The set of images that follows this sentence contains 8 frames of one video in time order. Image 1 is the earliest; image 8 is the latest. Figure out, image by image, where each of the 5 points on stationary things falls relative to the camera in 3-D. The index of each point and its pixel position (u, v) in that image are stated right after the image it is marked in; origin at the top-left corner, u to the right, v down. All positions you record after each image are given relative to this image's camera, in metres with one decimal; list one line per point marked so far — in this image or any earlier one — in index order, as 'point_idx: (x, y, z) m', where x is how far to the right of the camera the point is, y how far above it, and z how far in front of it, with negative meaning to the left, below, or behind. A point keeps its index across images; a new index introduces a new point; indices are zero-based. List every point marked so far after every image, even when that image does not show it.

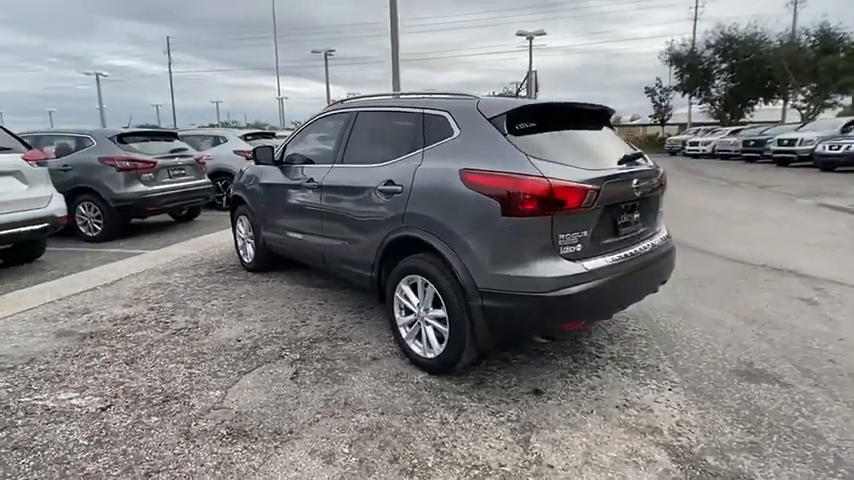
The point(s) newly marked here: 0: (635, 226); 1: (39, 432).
0: (+1.5, +0.1, +3.2) m
1: (-2.2, -1.1, +2.6) m
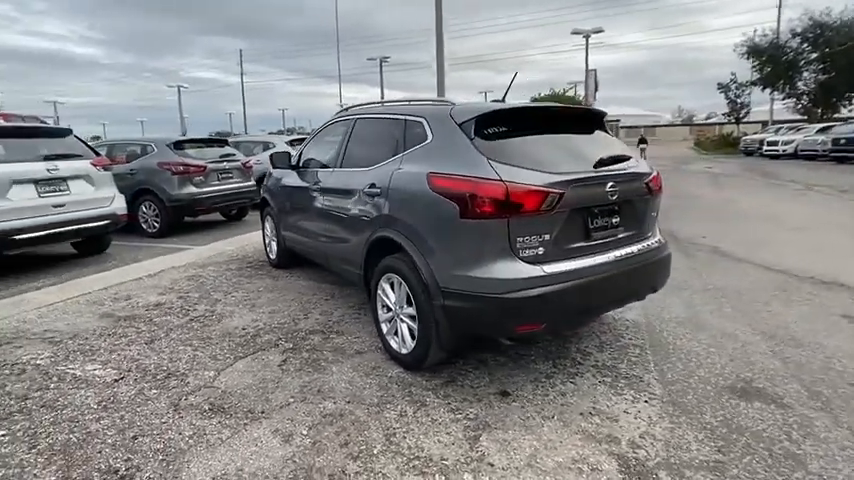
0: (+1.3, +0.1, +3.1) m
1: (-2.5, -1.1, +3.0) m
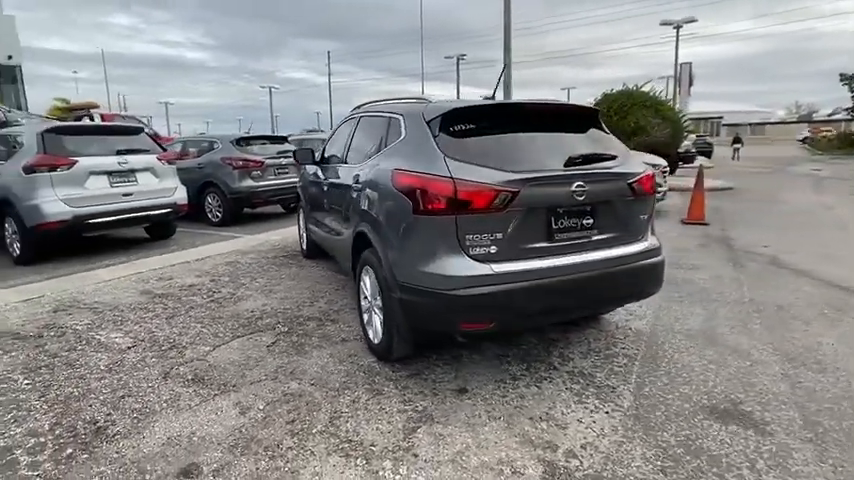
0: (+1.1, +0.1, +3.0) m
1: (-2.7, -0.9, +3.5) m
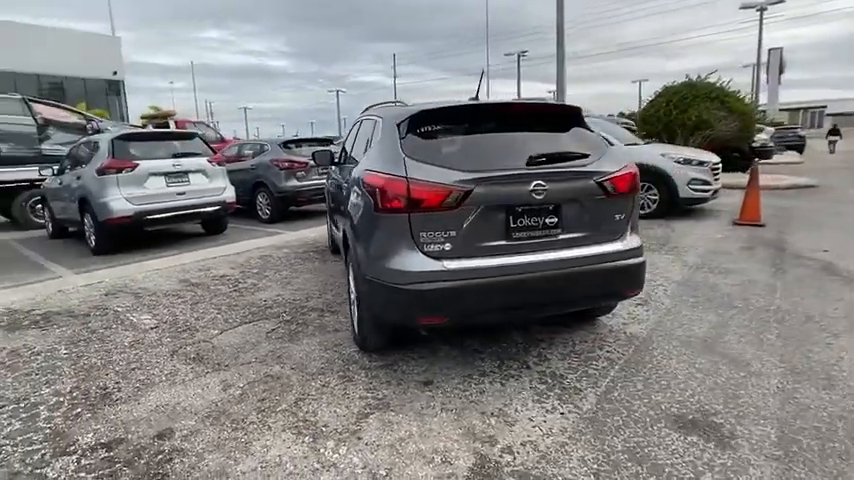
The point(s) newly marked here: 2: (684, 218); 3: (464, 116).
0: (+0.8, +0.1, +3.0) m
1: (-2.9, -0.9, +4.1) m
2: (+5.0, +0.4, +8.5) m
3: (+0.3, +0.9, +3.2) m
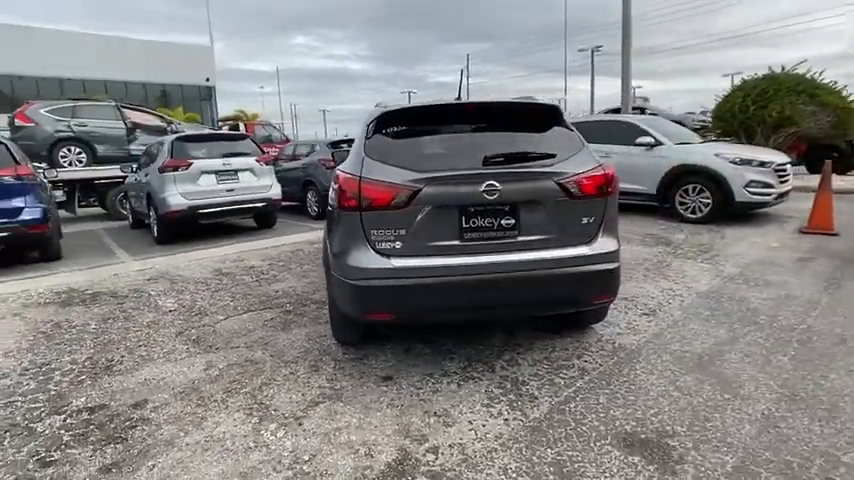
0: (+0.5, 0.0, +2.9) m
1: (-3.0, -0.8, +4.6) m
2: (+5.6, +0.3, +7.7) m
3: (0.0, +0.9, +3.3) m
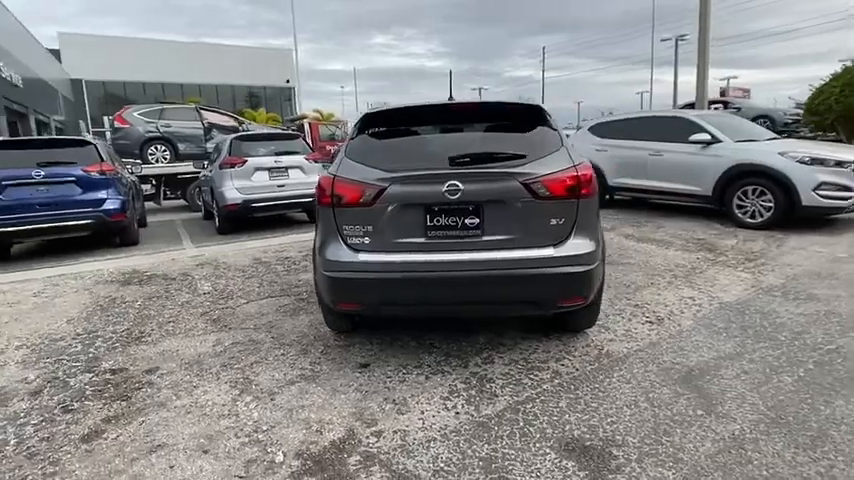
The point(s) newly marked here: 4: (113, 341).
0: (+0.3, +0.1, +2.9) m
1: (-2.9, -0.6, +5.2) m
2: (+6.0, +0.1, +6.9) m
3: (-0.1, +0.9, +3.4) m
4: (-2.8, -0.9, +4.0) m
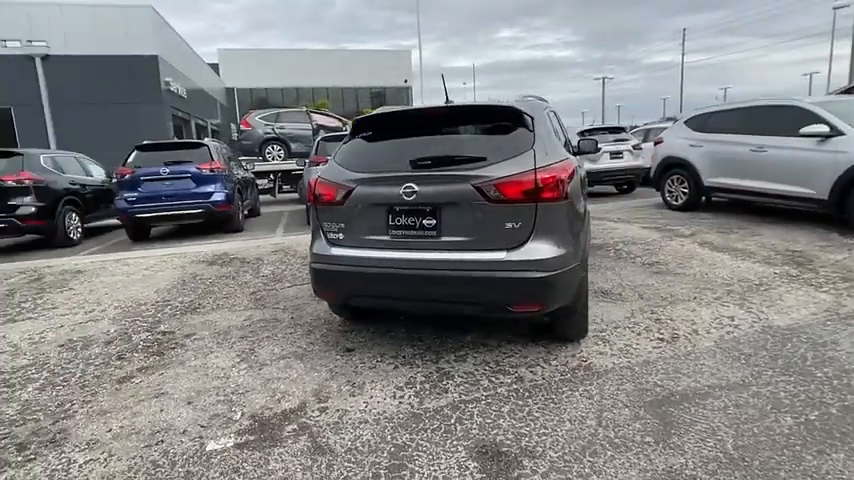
0: (0.0, +0.1, +3.1) m
1: (-2.5, -0.5, +6.1) m
2: (+6.6, -0.1, +5.4) m
3: (-0.2, +1.0, +3.6) m
4: (-2.8, -0.8, +4.9) m
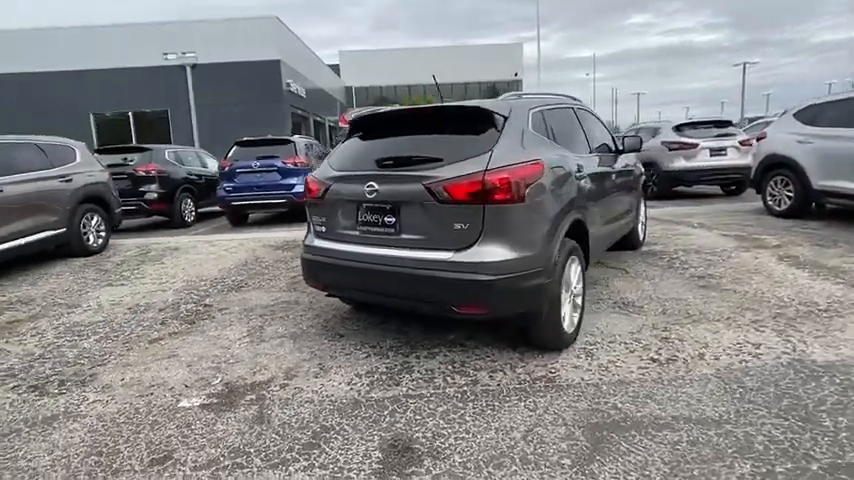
0: (-0.3, +0.1, +3.2) m
1: (-2.0, -0.3, +6.7) m
2: (+6.7, -0.4, +3.8) m
3: (-0.3, +1.0, +3.7) m
4: (-2.6, -0.6, +5.6) m
